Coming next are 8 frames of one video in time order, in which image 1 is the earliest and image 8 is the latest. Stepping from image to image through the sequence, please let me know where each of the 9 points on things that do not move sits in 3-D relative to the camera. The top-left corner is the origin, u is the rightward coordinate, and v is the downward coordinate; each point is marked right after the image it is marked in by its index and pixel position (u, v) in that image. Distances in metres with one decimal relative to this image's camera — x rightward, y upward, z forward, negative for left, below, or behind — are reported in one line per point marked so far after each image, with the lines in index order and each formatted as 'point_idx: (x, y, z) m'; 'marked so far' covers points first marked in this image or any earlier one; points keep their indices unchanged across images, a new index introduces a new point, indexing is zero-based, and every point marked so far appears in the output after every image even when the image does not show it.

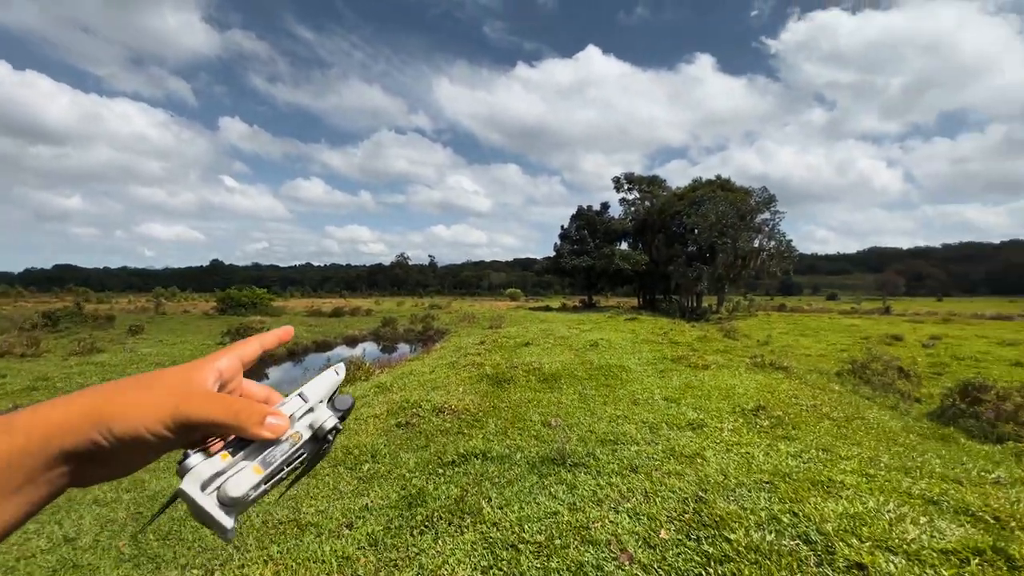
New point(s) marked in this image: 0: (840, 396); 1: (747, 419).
0: (+12.4, -4.1, +16.0) m
1: (+6.4, -3.6, +11.7) m
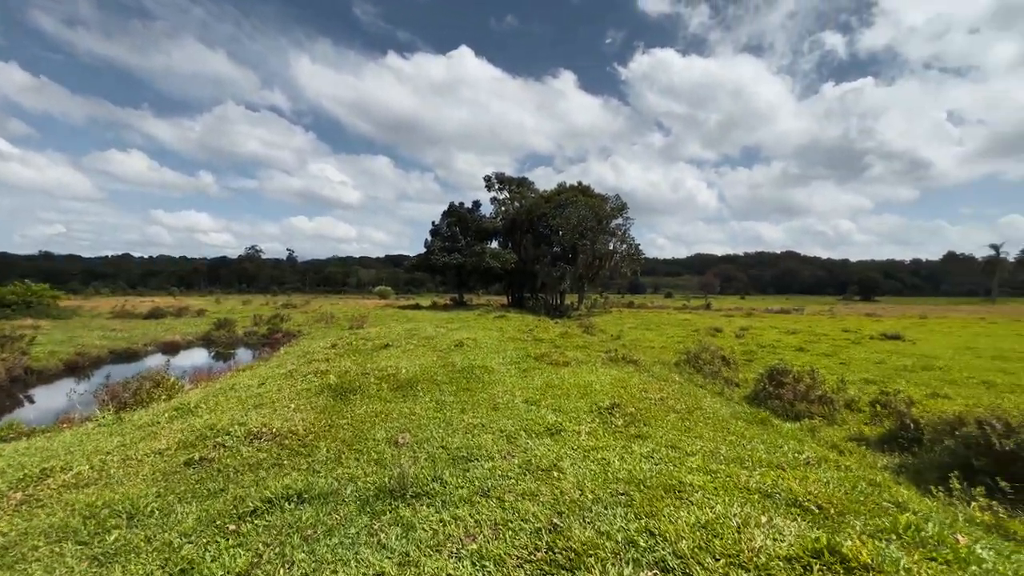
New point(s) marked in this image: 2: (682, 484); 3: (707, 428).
0: (+7.0, -4.0, +17.4) m
1: (+2.4, -3.5, +11.5) m
2: (+2.9, -3.4, +7.5) m
3: (+5.1, -3.6, +11.2) m
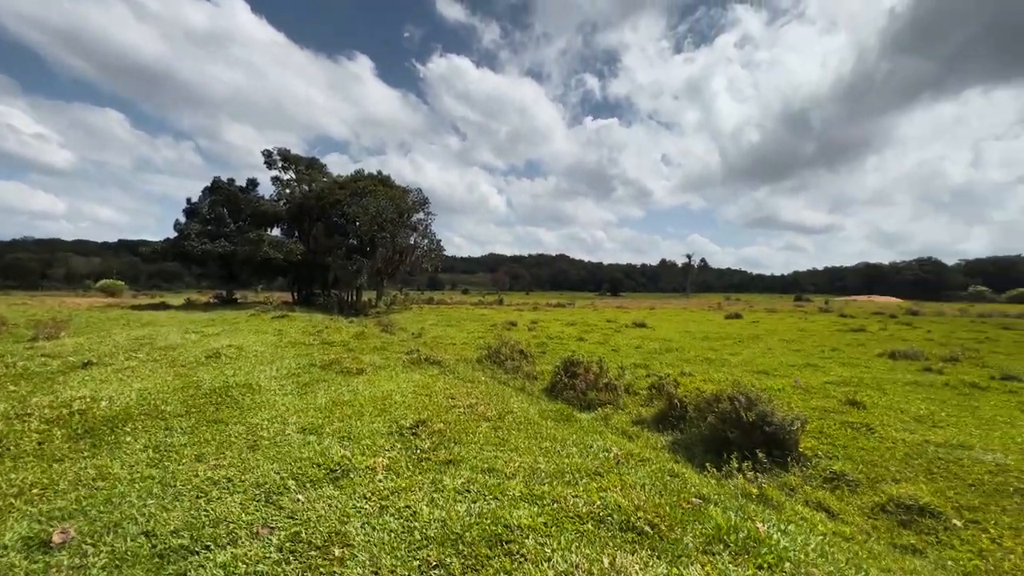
0: (-0.8, -3.8, +16.6) m
1: (-2.3, -3.3, +9.3) m
2: (-0.1, -3.3, +5.9) m
3: (+0.2, -3.5, +10.2) m
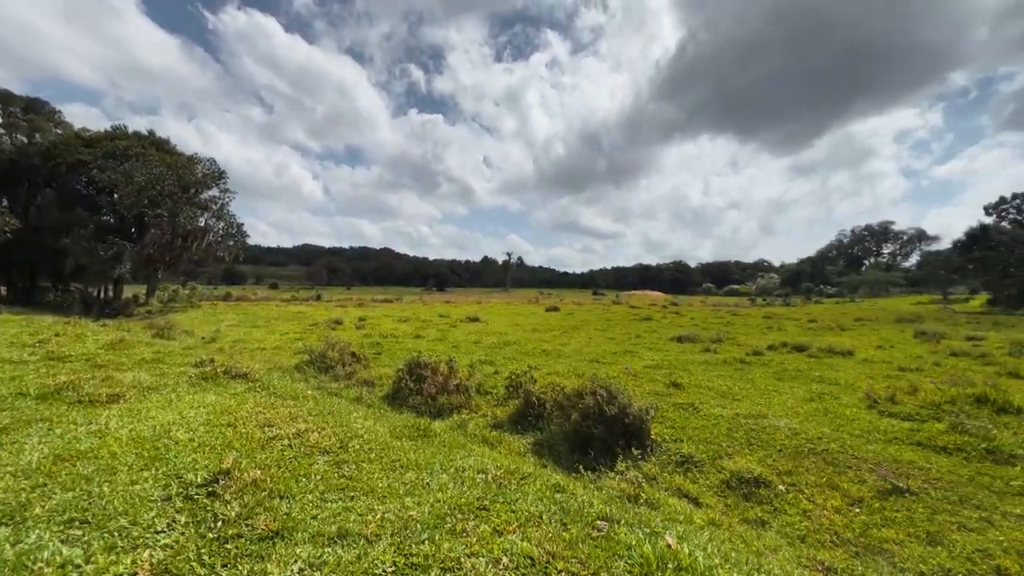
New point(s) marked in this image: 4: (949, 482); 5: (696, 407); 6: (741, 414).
0: (-5.9, -3.6, +13.4) m
1: (-4.4, -3.1, +6.1) m
2: (-1.1, -3.1, +3.8) m
3: (-2.5, -3.3, +7.9) m
4: (+9.3, -4.1, +9.2) m
5: (+6.1, -3.9, +14.3) m
6: (+7.3, -4.0, +13.7) m
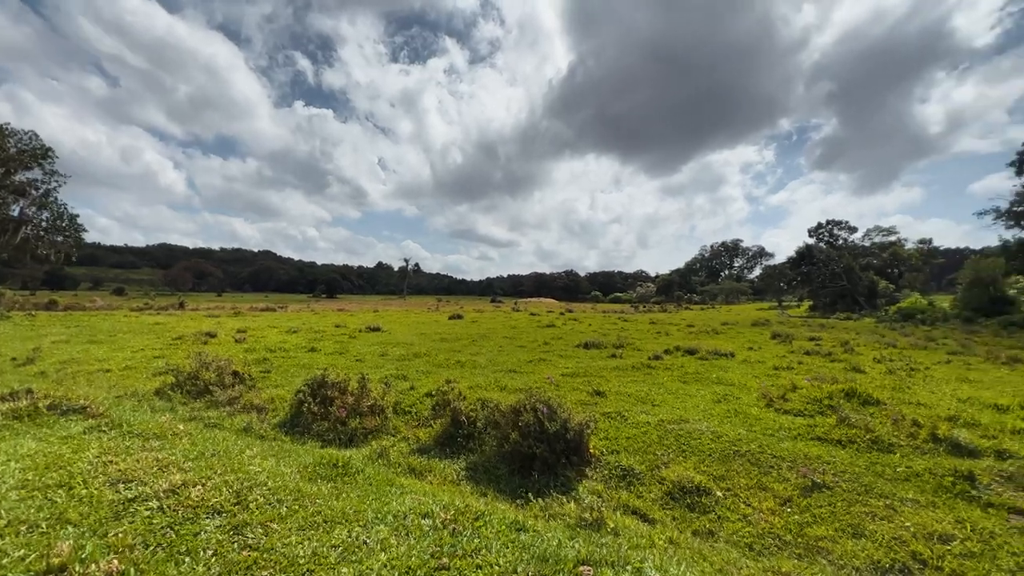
0: (-7.7, -3.8, +10.7) m
1: (-4.6, -3.2, +3.9) m
2: (-0.8, -3.2, +2.5) m
3: (-3.1, -3.5, +6.2) m
4: (+8.0, -4.4, +10.2) m
5: (+3.7, -4.2, +14.4) m
6: (+5.0, -4.3, +14.1) m
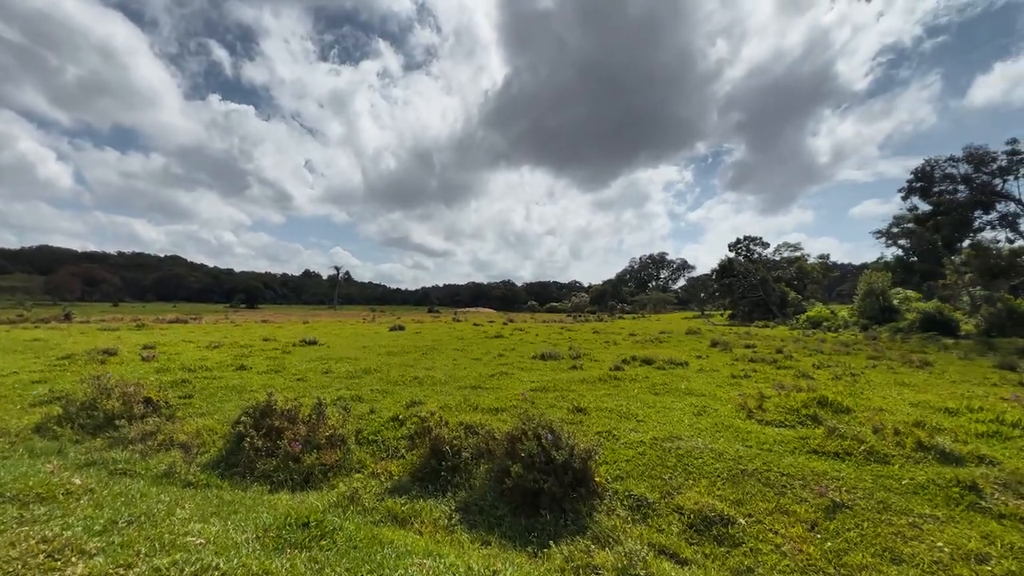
0: (-7.6, -3.9, +8.1) m
1: (-3.5, -3.3, +1.9) m
2: (+0.5, -3.2, +1.1) m
3: (-2.4, -3.6, +4.3) m
4: (+8.1, -4.6, +9.9) m
5: (+3.2, -4.5, +13.4) m
6: (+4.5, -4.6, +13.3) m
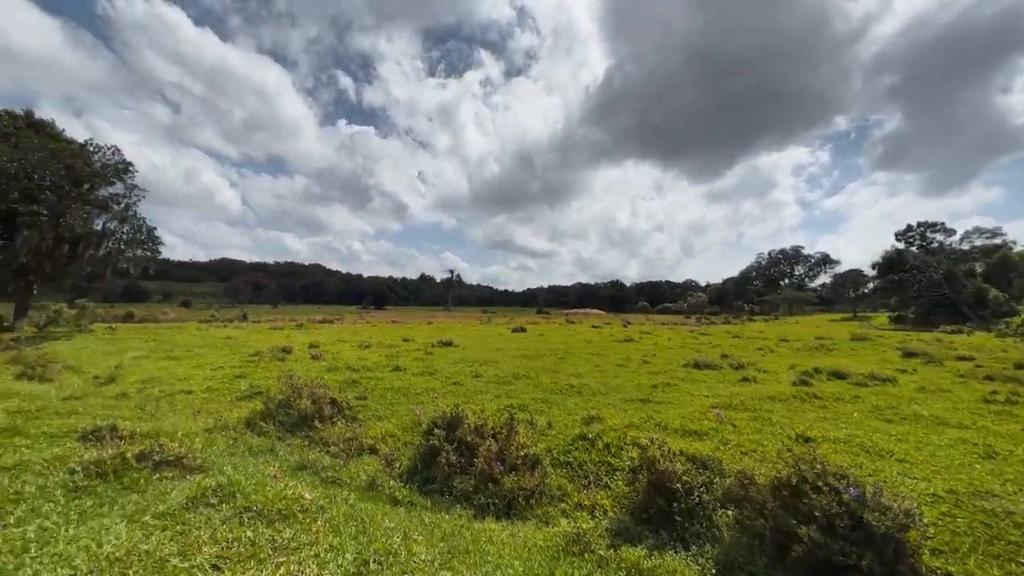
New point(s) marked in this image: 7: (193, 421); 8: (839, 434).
0: (-3.0, -4.0, +7.5) m
1: (-0.5, -3.3, +0.5) m
2: (+3.1, -3.2, -1.2) m
3: (+1.2, -3.6, +2.6) m
4: (+12.6, -4.5, +5.5) m
5: (+8.7, -4.5, +10.1) m
6: (+9.9, -4.5, +9.7) m
7: (-11.9, -4.7, +15.7) m
8: (+10.2, -4.6, +13.6) m
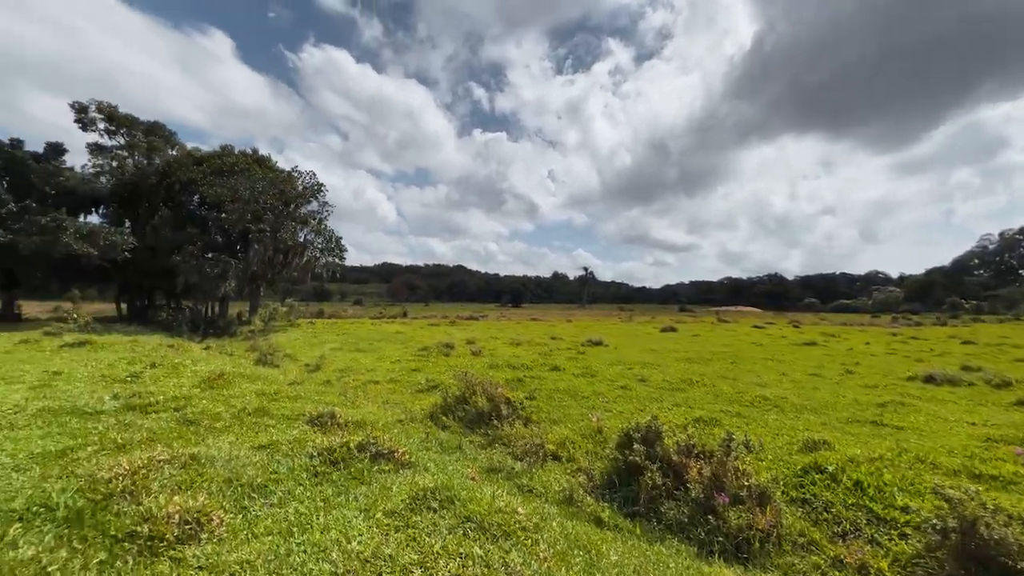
0: (+0.8, -4.0, +6.7) m
1: (+1.1, -3.3, -0.7) m
2: (+4.0, -3.2, -3.5) m
3: (+3.3, -3.5, +0.8) m
4: (+15.1, -4.3, +0.2) m
5: (+12.8, -4.3, +5.7) m
6: (+13.8, -4.3, +5.0) m
7: (-5.3, -4.7, +17.2) m
8: (+15.2, -4.4, +8.6) m
